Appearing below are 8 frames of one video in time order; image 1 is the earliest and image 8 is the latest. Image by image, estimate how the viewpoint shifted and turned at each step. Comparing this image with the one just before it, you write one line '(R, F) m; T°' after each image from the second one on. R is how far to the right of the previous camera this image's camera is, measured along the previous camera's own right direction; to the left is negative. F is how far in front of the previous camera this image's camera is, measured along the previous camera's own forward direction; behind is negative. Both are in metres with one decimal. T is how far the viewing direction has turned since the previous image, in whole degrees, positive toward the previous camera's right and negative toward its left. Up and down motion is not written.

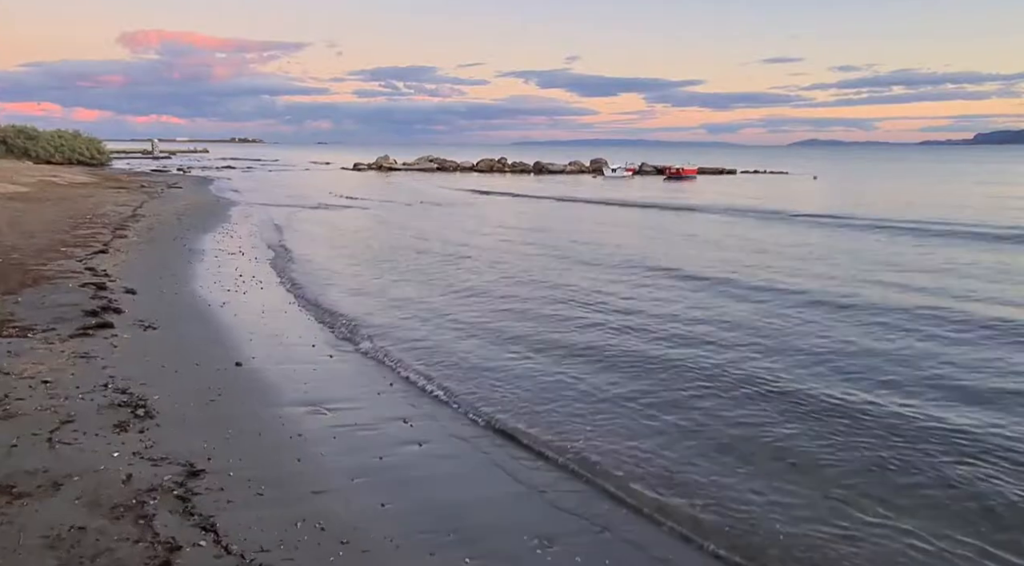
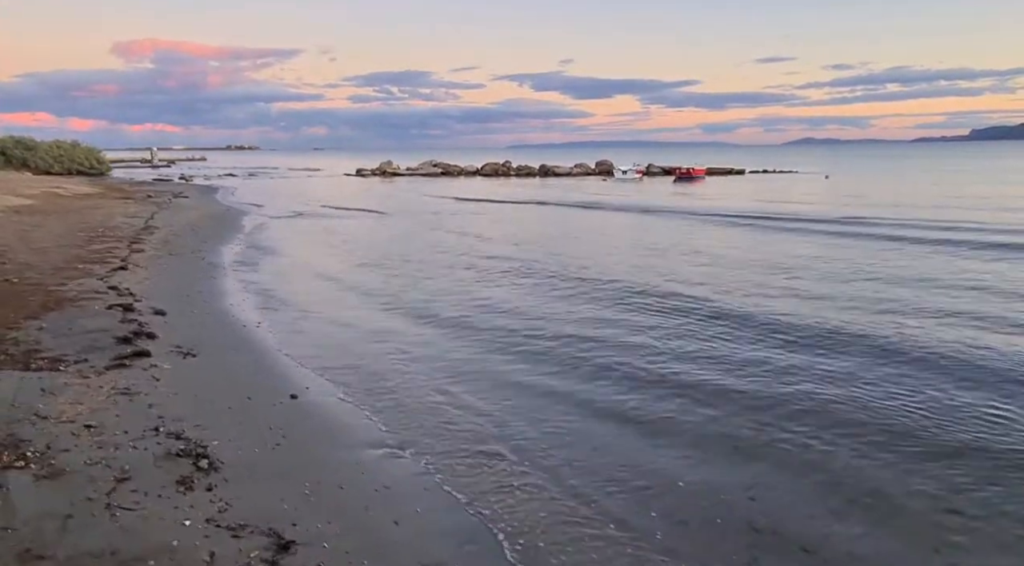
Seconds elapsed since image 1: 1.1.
(-0.6, +0.6) m; 0°
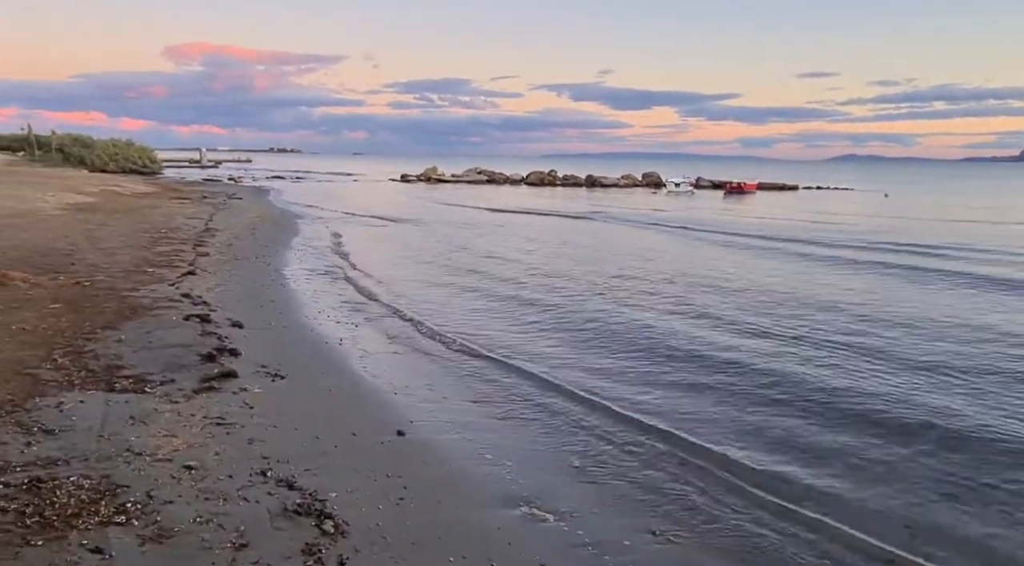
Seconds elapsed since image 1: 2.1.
(-0.7, +0.7) m; -3°
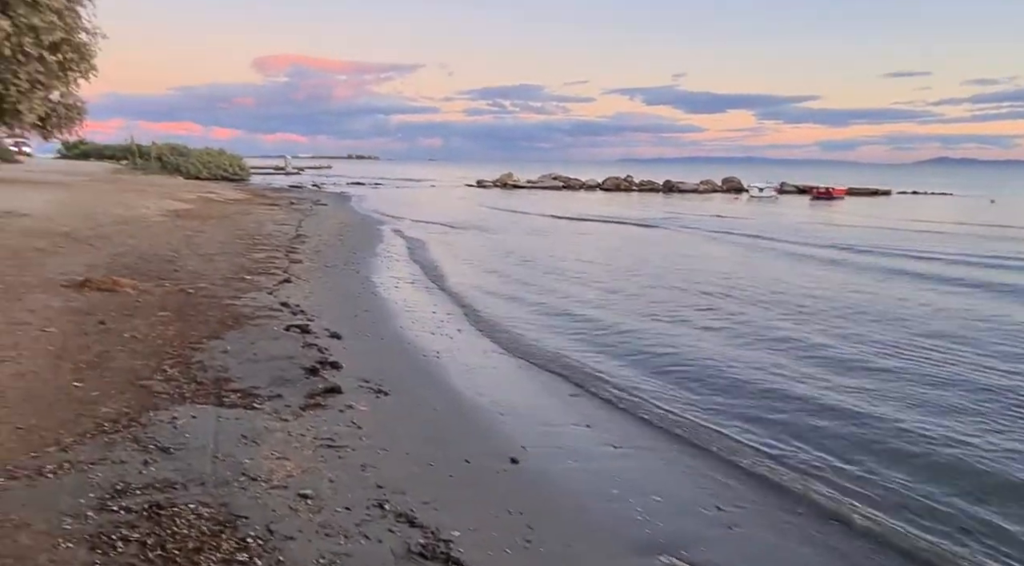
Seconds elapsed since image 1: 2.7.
(-0.3, +0.3) m; -5°
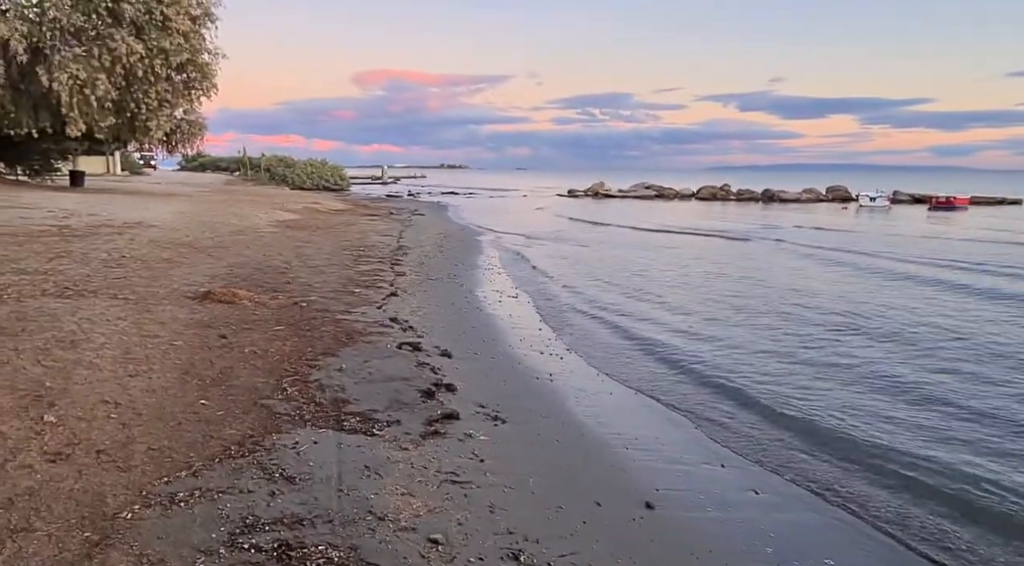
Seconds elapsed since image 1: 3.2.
(-0.3, +0.3) m; -7°
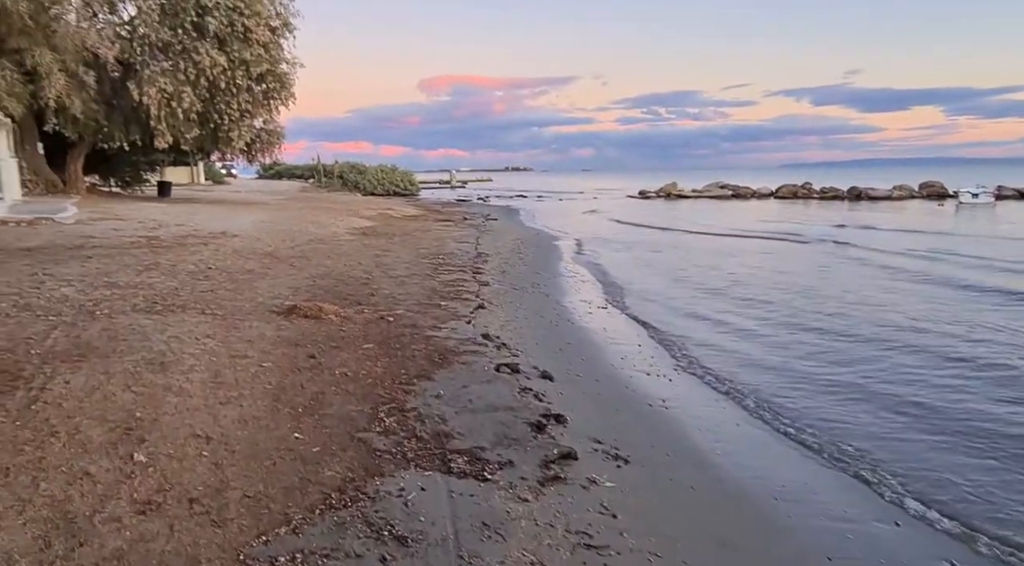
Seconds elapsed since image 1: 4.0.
(-0.4, +0.7) m; -5°
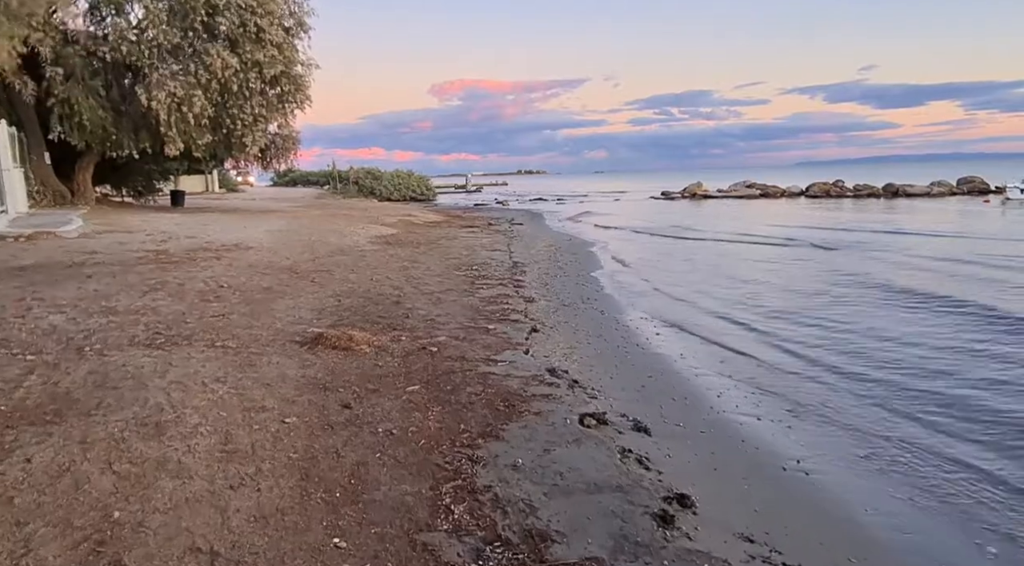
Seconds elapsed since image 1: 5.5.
(-0.6, +1.7) m; -1°
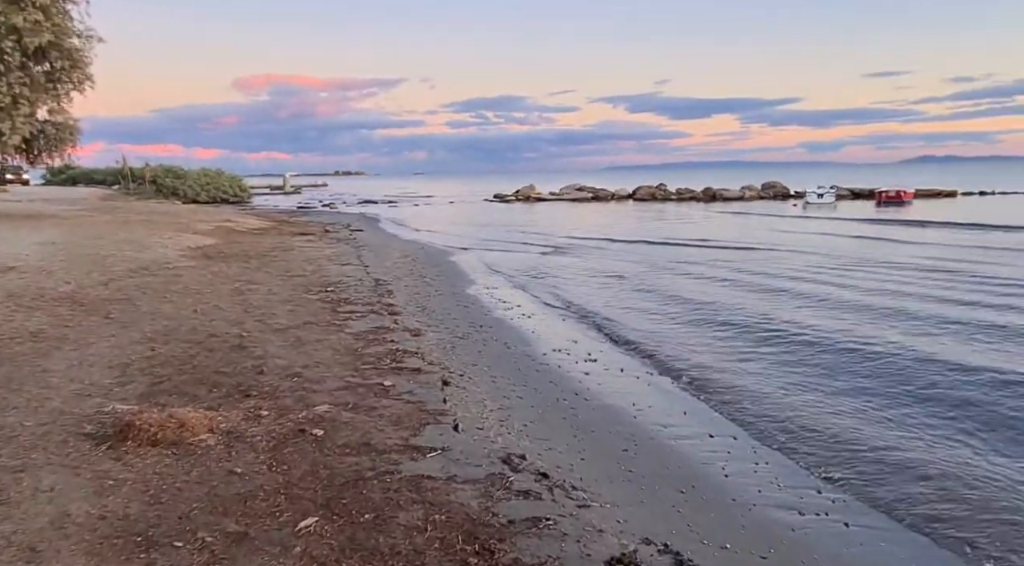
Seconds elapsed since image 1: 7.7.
(-0.8, +2.9) m; +13°
